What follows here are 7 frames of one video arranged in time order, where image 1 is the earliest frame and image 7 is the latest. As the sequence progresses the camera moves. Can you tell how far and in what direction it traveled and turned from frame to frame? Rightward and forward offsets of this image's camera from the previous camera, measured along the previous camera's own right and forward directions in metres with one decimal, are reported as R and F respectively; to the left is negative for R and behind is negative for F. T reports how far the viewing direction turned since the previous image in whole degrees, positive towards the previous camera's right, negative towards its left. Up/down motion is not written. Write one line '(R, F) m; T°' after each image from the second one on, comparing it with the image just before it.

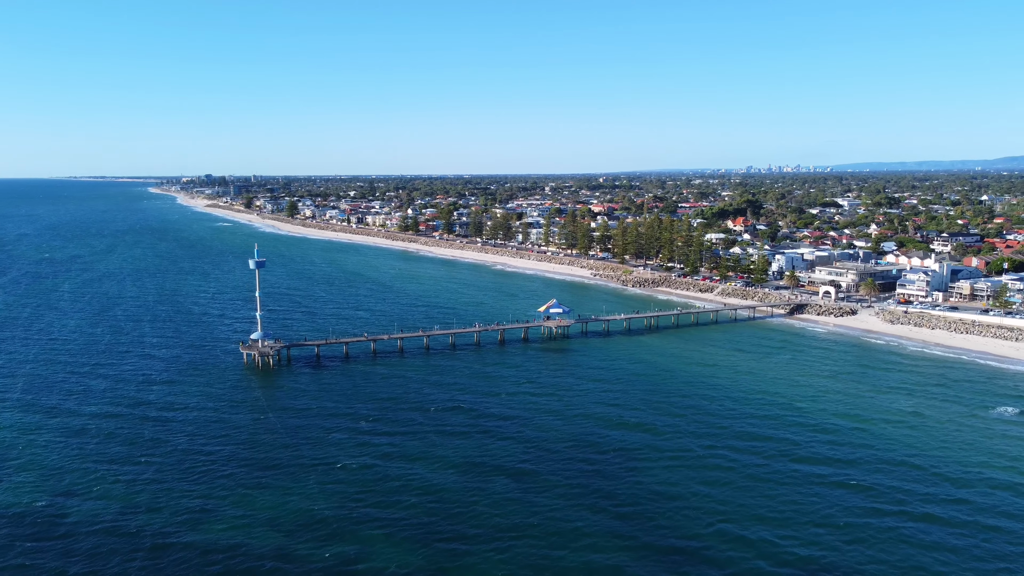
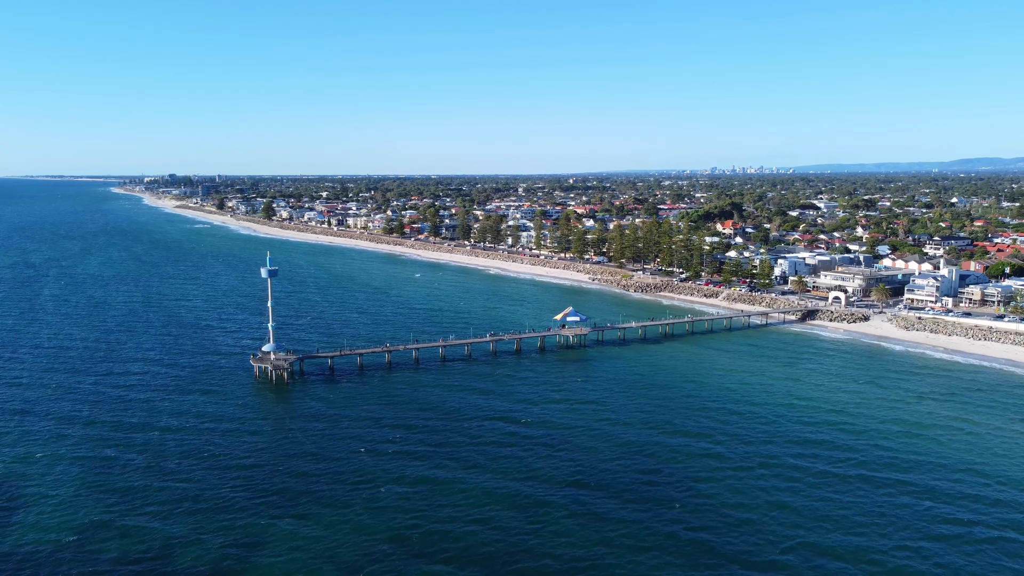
(-2.4, +0.9) m; +2°
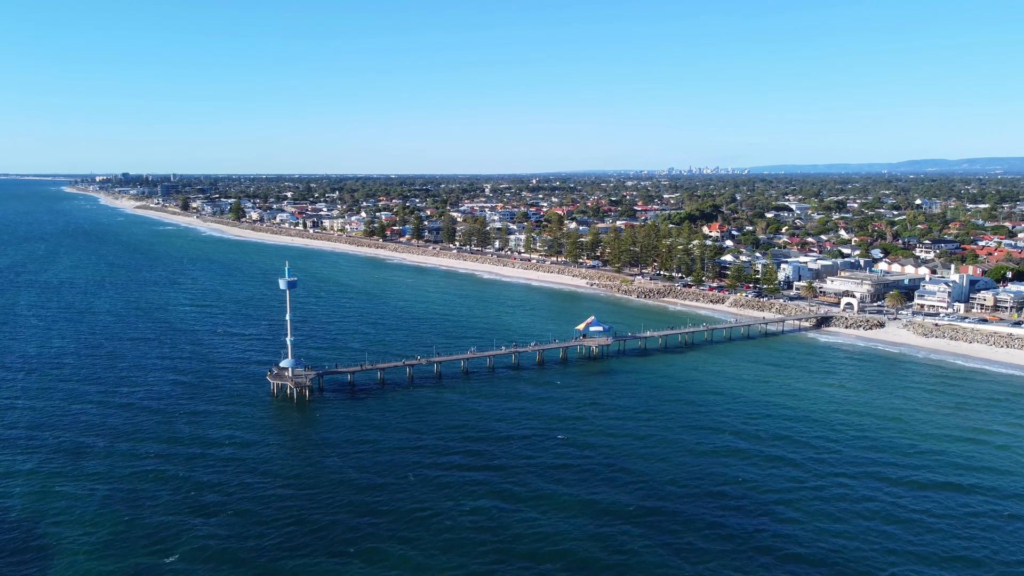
(-3.0, +1.3) m; +3°
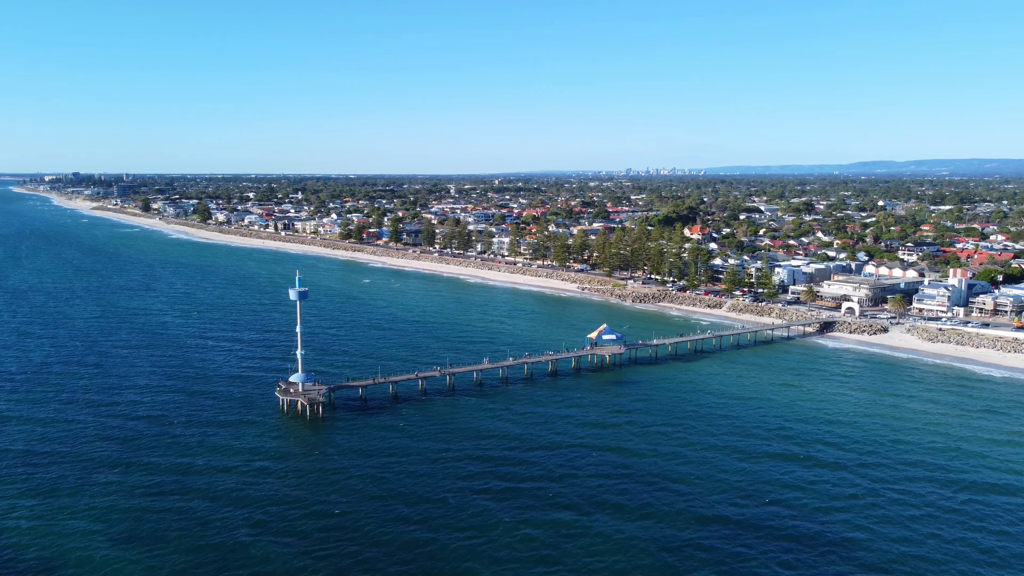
(-2.4, +1.0) m; +3°
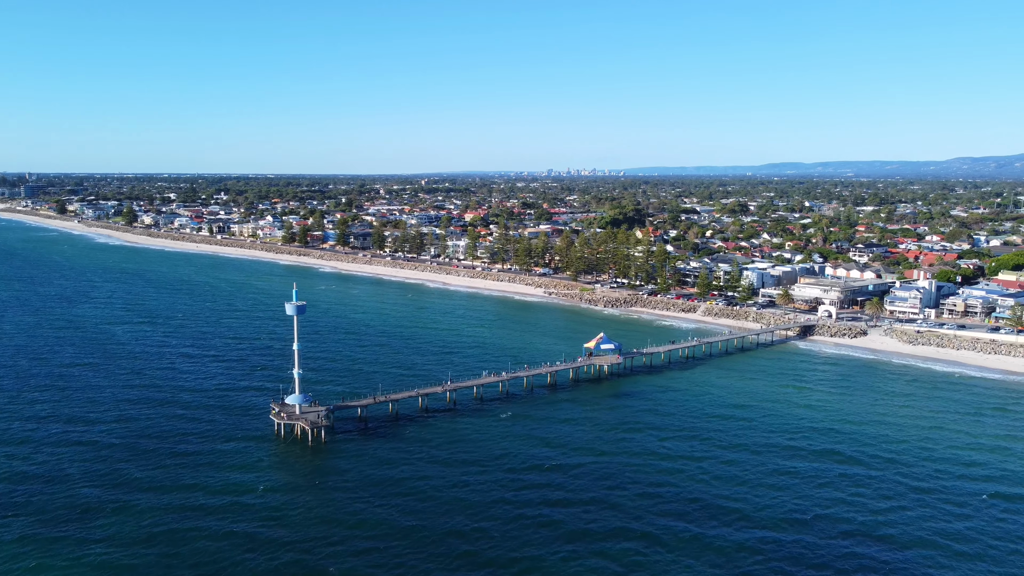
(-3.4, +1.4) m; +5°
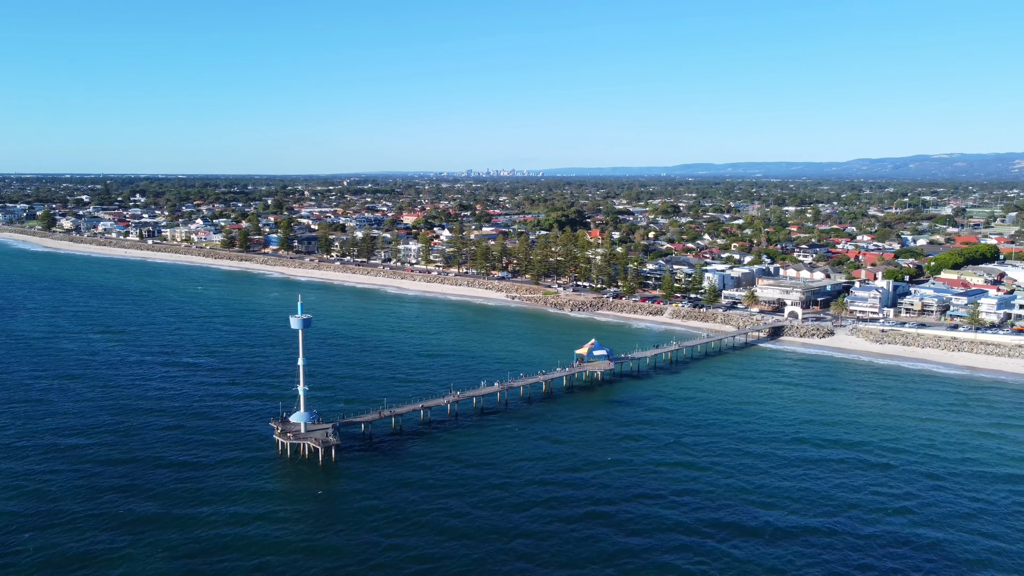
(-3.4, +0.3) m; +6°
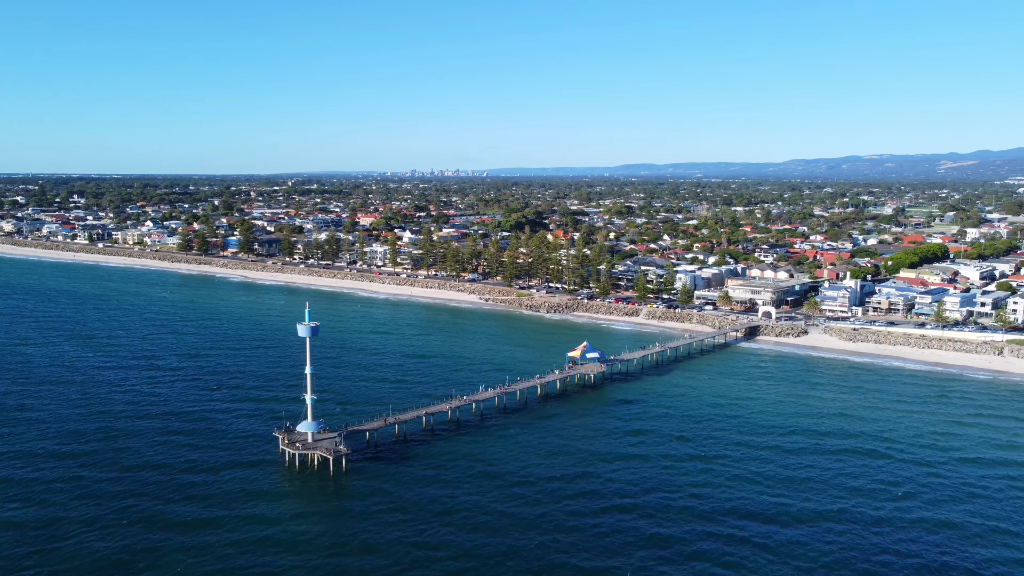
(-2.3, -0.3) m; +4°
